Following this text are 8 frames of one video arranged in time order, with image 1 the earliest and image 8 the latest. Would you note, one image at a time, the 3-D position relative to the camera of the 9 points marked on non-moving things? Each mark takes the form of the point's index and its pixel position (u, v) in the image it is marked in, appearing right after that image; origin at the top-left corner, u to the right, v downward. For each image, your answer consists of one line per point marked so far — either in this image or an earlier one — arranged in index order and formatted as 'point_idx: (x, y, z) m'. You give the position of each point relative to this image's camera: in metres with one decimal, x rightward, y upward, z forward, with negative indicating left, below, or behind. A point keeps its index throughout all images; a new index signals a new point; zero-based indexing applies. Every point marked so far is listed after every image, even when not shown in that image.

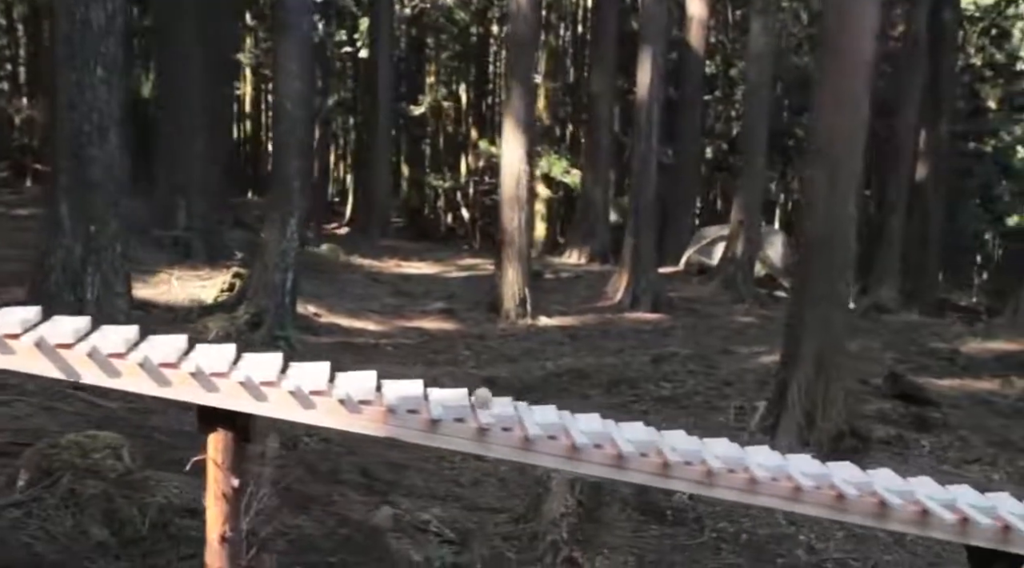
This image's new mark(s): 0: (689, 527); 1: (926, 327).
0: (+0.9, -1.3, +6.6) m
1: (+6.2, -0.6, +18.7) m
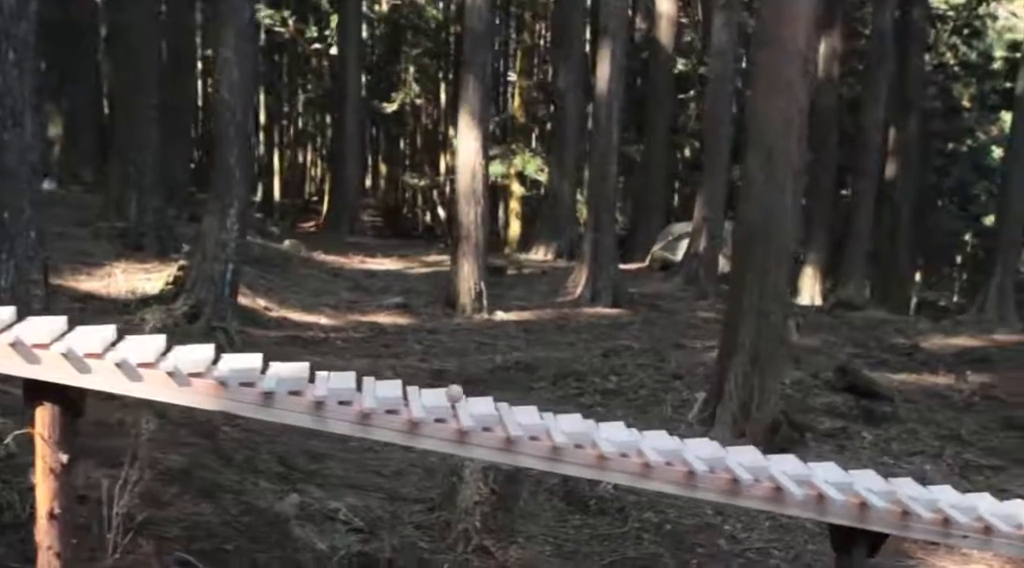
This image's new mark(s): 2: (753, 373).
0: (+0.5, -1.2, +6.5) m
1: (+5.7, -0.6, +18.7) m
2: (+1.6, -0.6, +8.1) m
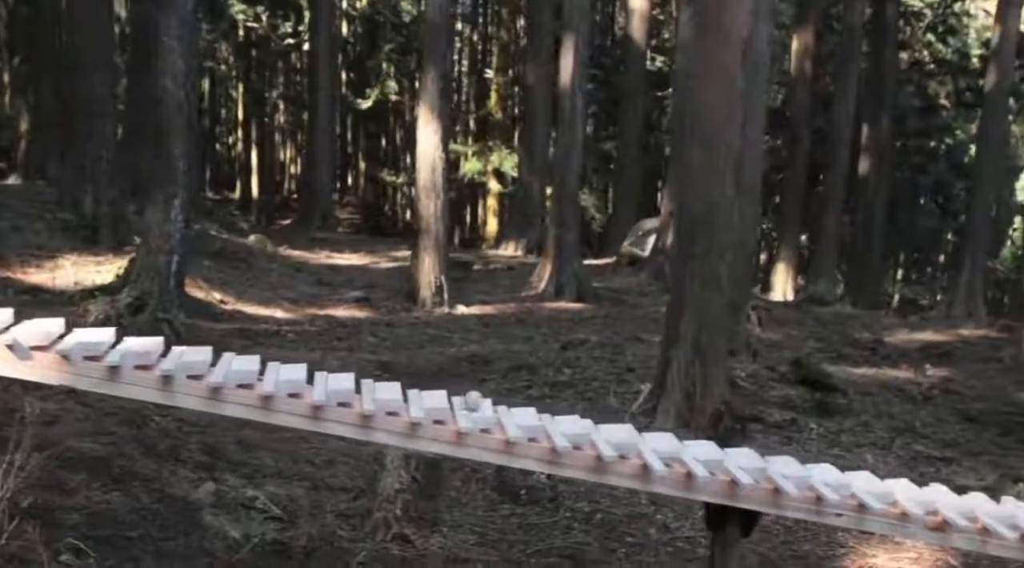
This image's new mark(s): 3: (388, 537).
0: (+0.2, -1.2, +6.5) m
1: (+5.2, -0.5, +18.7) m
2: (+1.2, -0.5, +8.0) m
3: (-0.6, -1.1, +5.5) m
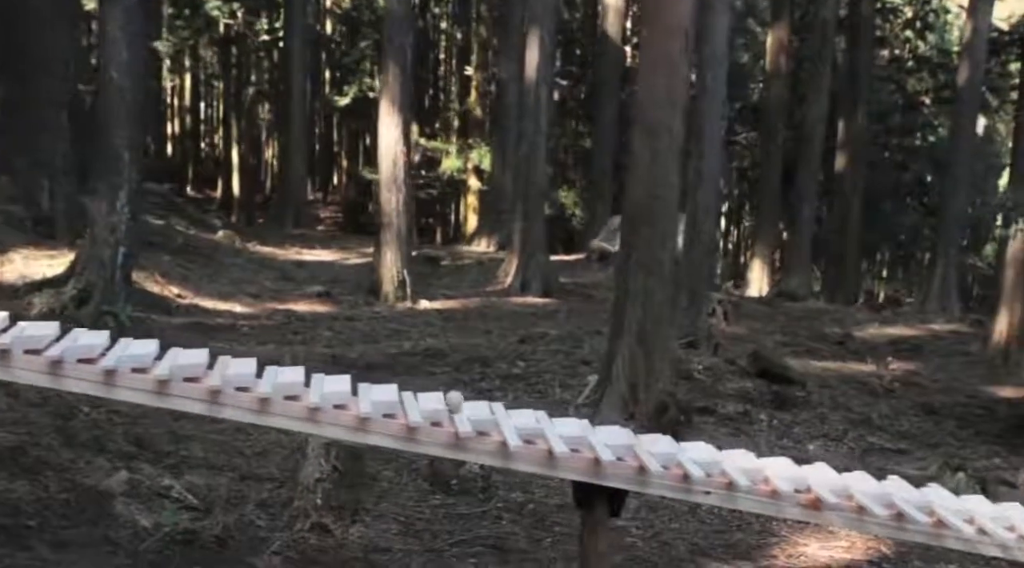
0: (-0.2, -1.1, +6.4) m
1: (+4.7, -0.4, +18.7) m
2: (+0.8, -0.4, +8.0) m
3: (-0.9, -1.1, +5.5) m
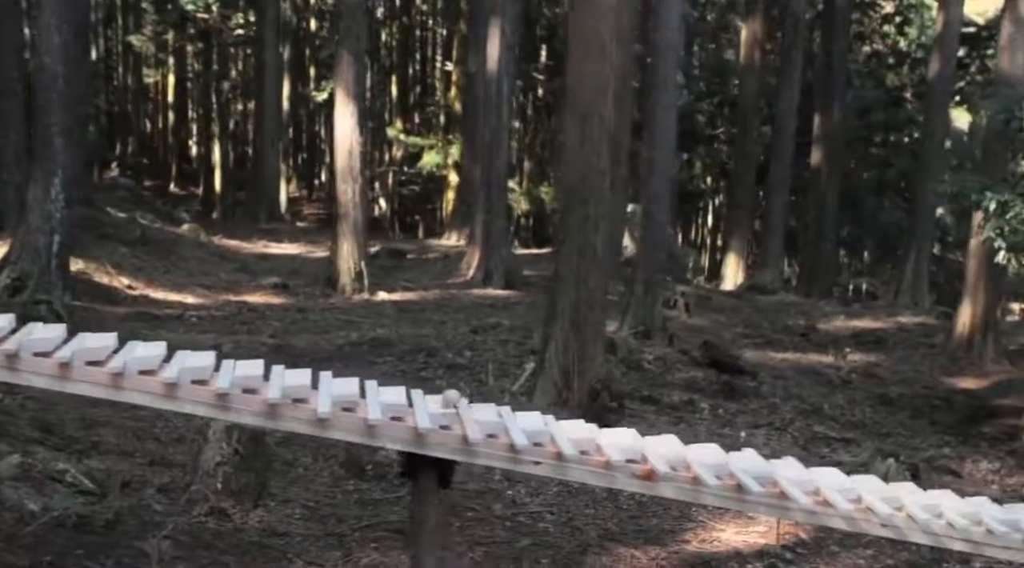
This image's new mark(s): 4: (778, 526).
0: (-0.6, -1.0, +6.3) m
1: (+4.2, -0.3, +18.6) m
2: (+0.4, -0.4, +7.9) m
3: (-1.3, -1.0, +5.4) m
4: (+1.3, -1.2, +6.1) m
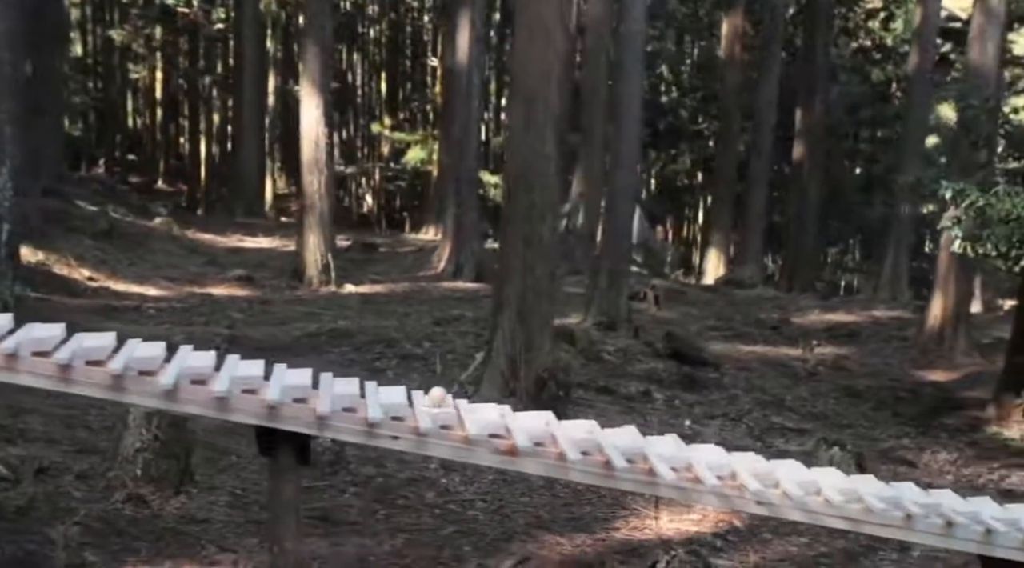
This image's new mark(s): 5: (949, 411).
0: (-1.0, -0.9, +6.2) m
1: (+3.9, -0.2, +18.5) m
2: (0.0, -0.3, +7.8) m
3: (-1.7, -0.9, +5.3) m
4: (+1.0, -1.1, +6.0) m
5: (+4.0, -1.1, +11.3) m
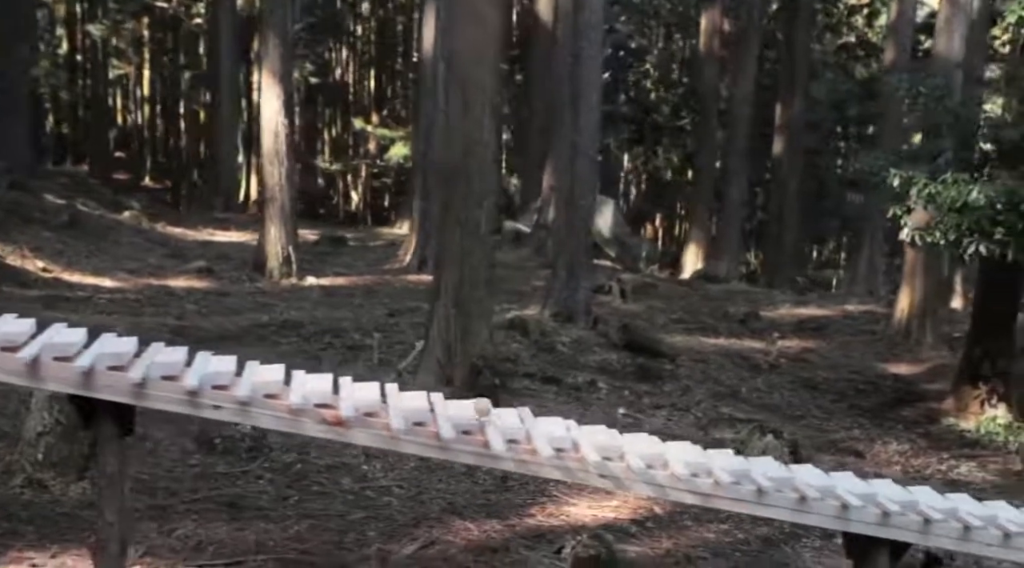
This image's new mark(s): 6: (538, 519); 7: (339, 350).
0: (-1.3, -0.9, +6.1) m
1: (+3.5, -0.2, +18.5) m
2: (-0.4, -0.2, +7.7) m
3: (-2.0, -0.8, +5.2) m
4: (+0.6, -1.0, +6.0) m
5: (+3.5, -1.1, +11.2) m
6: (+0.1, -1.0, +5.6) m
7: (-1.3, -0.5, +9.5) m
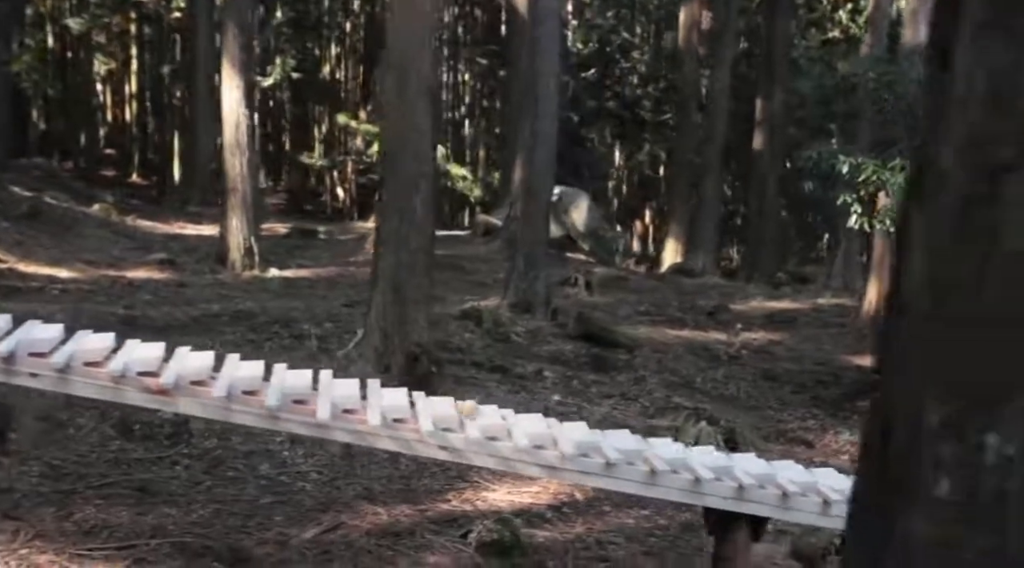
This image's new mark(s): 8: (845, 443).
0: (-1.7, -0.8, +6.1) m
1: (+3.1, -0.1, +18.4) m
2: (-0.7, -0.1, +7.6) m
3: (-2.4, -0.7, +5.1) m
4: (+0.2, -1.0, +5.9) m
5: (+3.2, -1.0, +11.1) m
6: (-0.3, -1.0, +5.5) m
7: (-1.7, -0.4, +9.4) m
8: (+2.4, -1.1, +9.0) m
